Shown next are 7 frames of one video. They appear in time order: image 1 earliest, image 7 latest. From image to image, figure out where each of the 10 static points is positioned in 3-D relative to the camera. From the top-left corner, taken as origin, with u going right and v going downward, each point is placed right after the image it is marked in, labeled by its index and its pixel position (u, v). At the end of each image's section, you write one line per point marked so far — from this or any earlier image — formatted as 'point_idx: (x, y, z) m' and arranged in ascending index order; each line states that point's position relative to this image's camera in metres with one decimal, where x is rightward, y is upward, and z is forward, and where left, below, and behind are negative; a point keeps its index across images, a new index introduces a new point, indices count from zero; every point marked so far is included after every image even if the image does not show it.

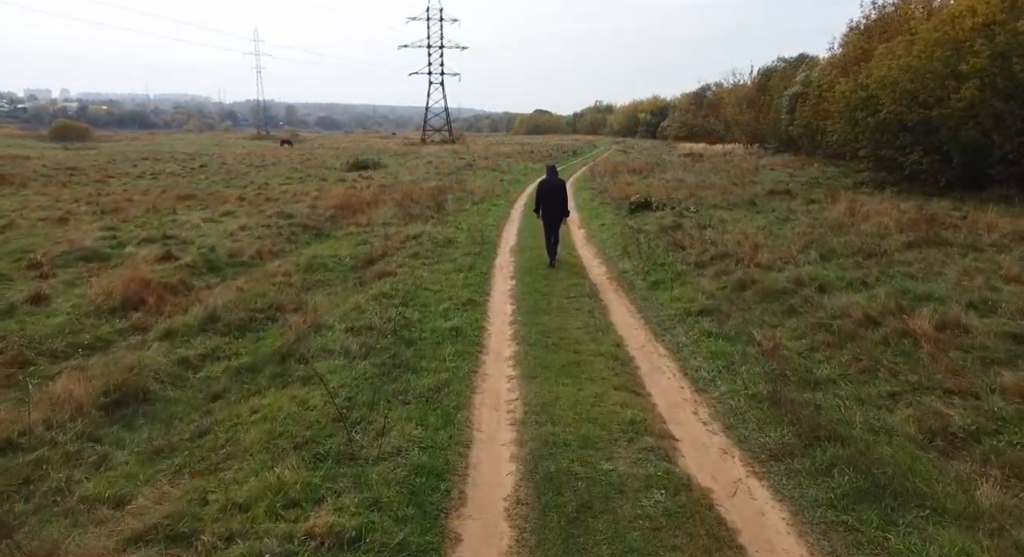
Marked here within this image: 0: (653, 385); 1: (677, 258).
0: (+1.7, -1.3, +7.6) m
1: (+3.7, +0.4, +13.6) m
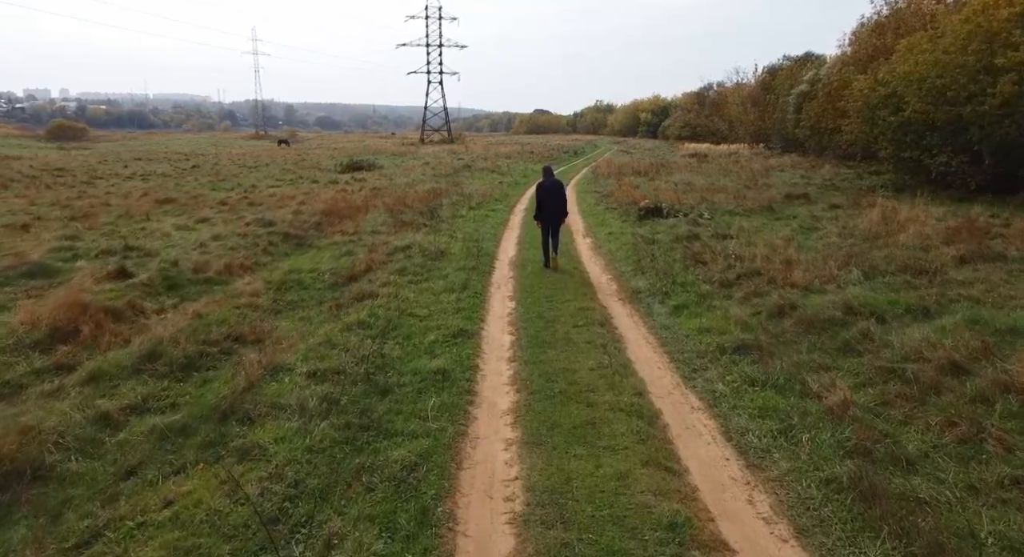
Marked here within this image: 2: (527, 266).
0: (+1.7, -1.7, +5.9) m
1: (+3.6, 0.0, +12.0) m
2: (+0.4, +0.3, +14.7) m
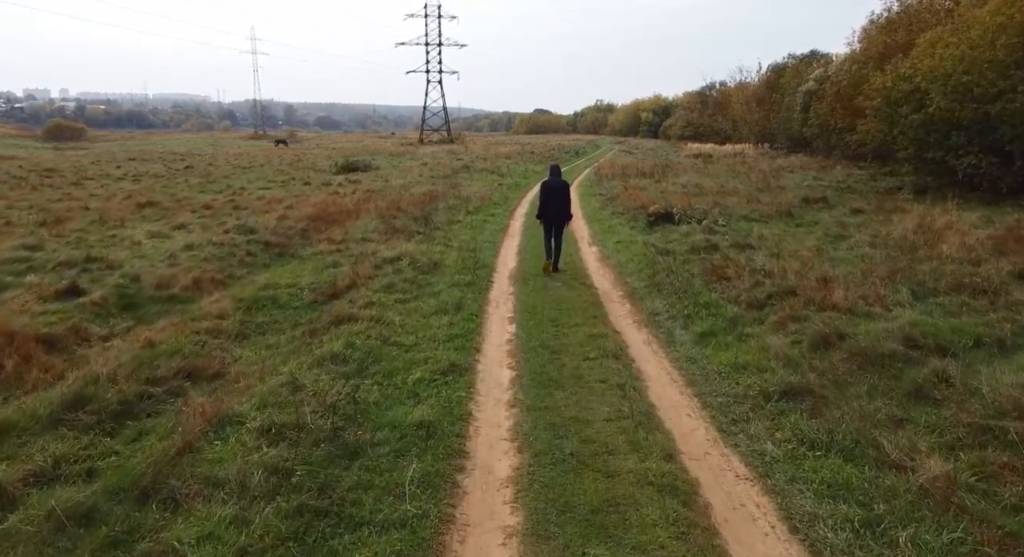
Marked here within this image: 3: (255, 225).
0: (+1.7, -2.0, +4.5) m
1: (+3.6, -0.4, +10.5) m
2: (+0.4, 0.0, +13.3) m
3: (-8.2, +1.7, +19.6) m
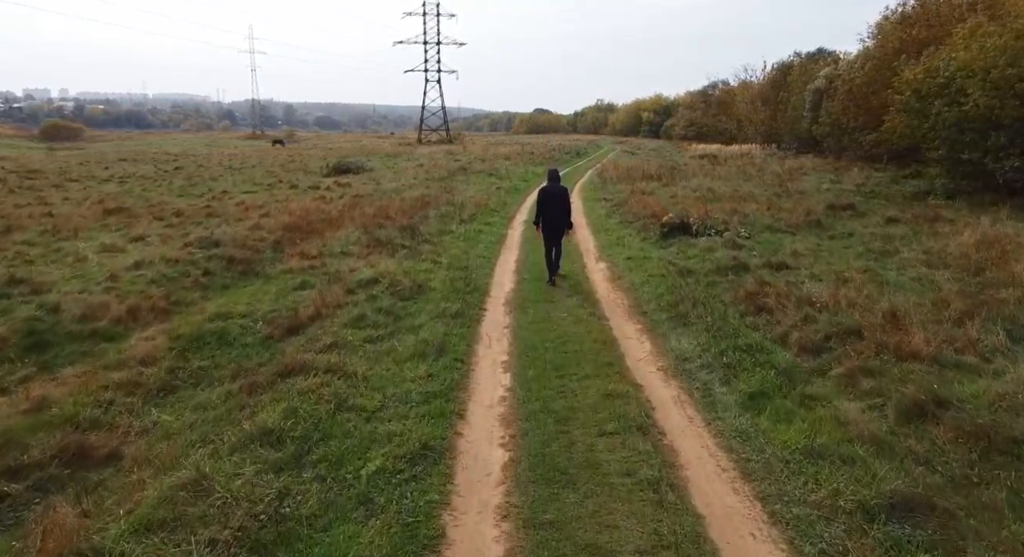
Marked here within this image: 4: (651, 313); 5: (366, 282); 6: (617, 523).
0: (+1.6, -2.5, +2.4) m
1: (+3.6, -0.9, +8.5) m
2: (+0.3, -0.5, +11.2) m
3: (-8.3, +1.2, +17.5) m
4: (+2.4, -0.6, +10.5) m
5: (-3.0, -0.1, +12.7) m
6: (+0.8, -1.9, +4.9) m
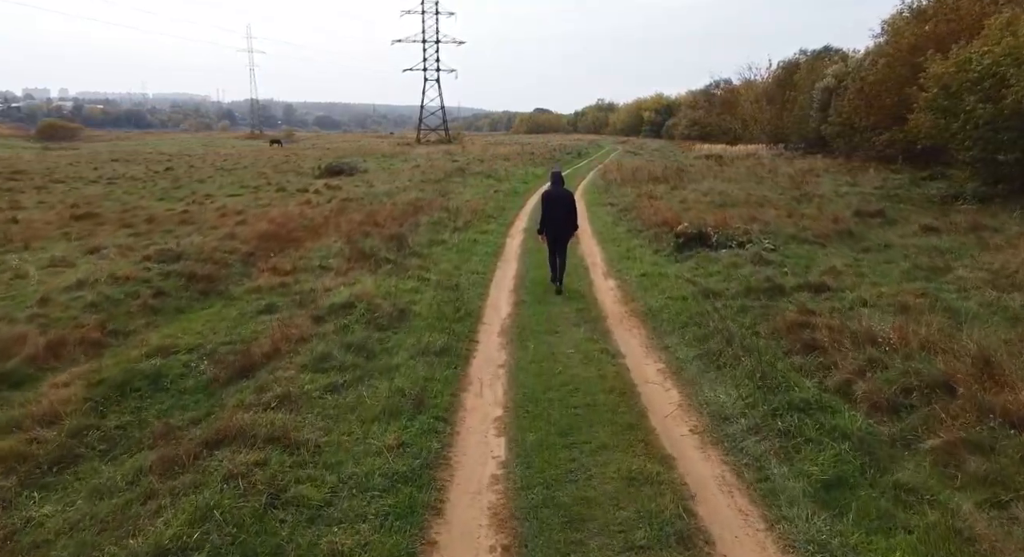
0: (+1.6, -3.0, +0.7) m
1: (+3.5, -1.3, +6.7) m
2: (+0.3, -1.0, +9.5) m
3: (-8.3, +0.8, +15.8) m
4: (+2.3, -1.0, +8.7) m
5: (-3.1, -0.5, +11.0) m
6: (+0.8, -2.4, +3.2) m
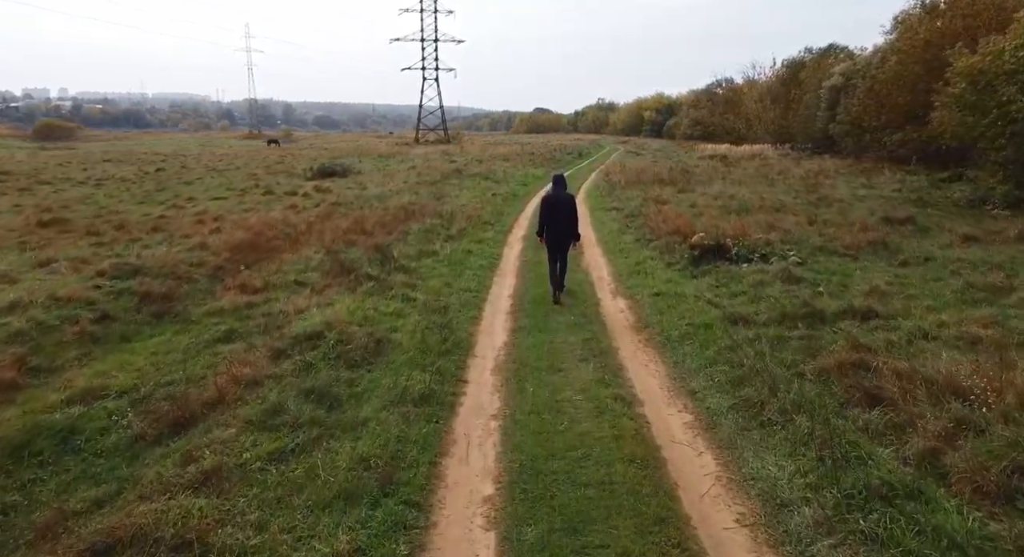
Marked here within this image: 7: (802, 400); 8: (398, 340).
0: (+1.5, -3.3, -0.9) m
1: (+3.4, -1.6, +5.2) m
2: (+0.2, -1.3, +7.9) m
3: (-8.4, +0.4, +14.2) m
4: (+2.3, -1.4, +7.2) m
5: (-3.2, -0.9, +9.4) m
6: (+0.7, -2.7, +1.6) m
7: (+3.1, -1.3, +6.7) m
8: (-1.8, -0.9, +9.4) m
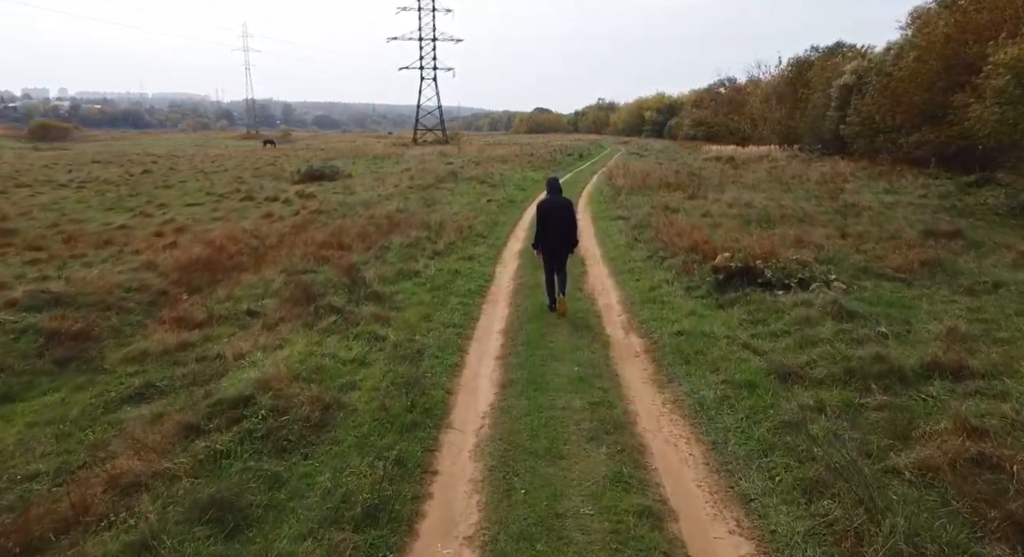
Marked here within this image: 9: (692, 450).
0: (+1.4, -3.9, -3.0) m
1: (+3.3, -2.2, +3.0) m
2: (+0.1, -1.9, +5.8) m
3: (-8.5, -0.1, +12.1) m
4: (+2.1, -1.9, +5.1) m
5: (-3.3, -1.4, +7.3) m
6: (+0.6, -3.3, -0.5) m
7: (+3.0, -1.8, +4.5) m
8: (-1.9, -1.5, +7.3) m
9: (+1.8, -1.7, +6.2) m
